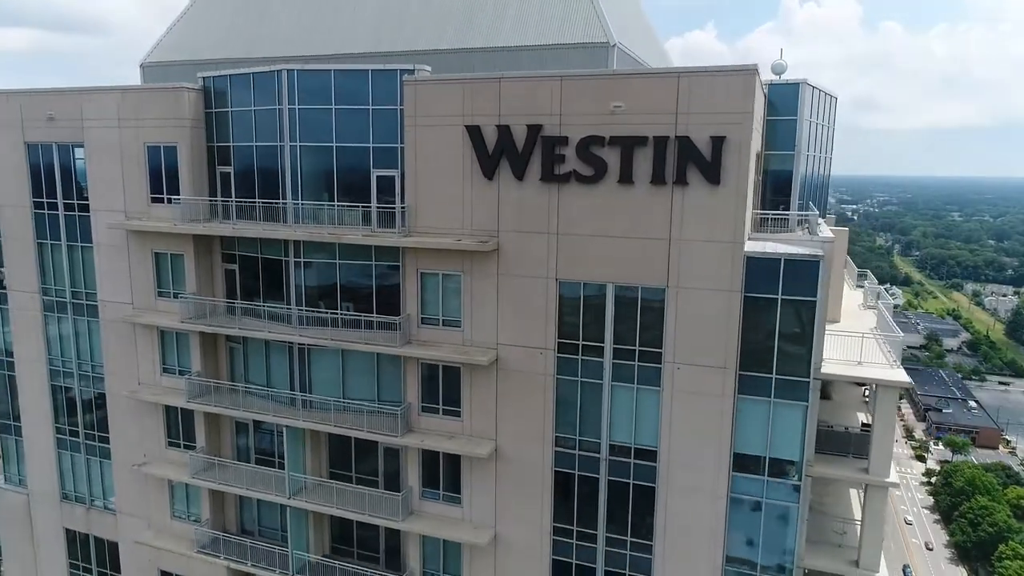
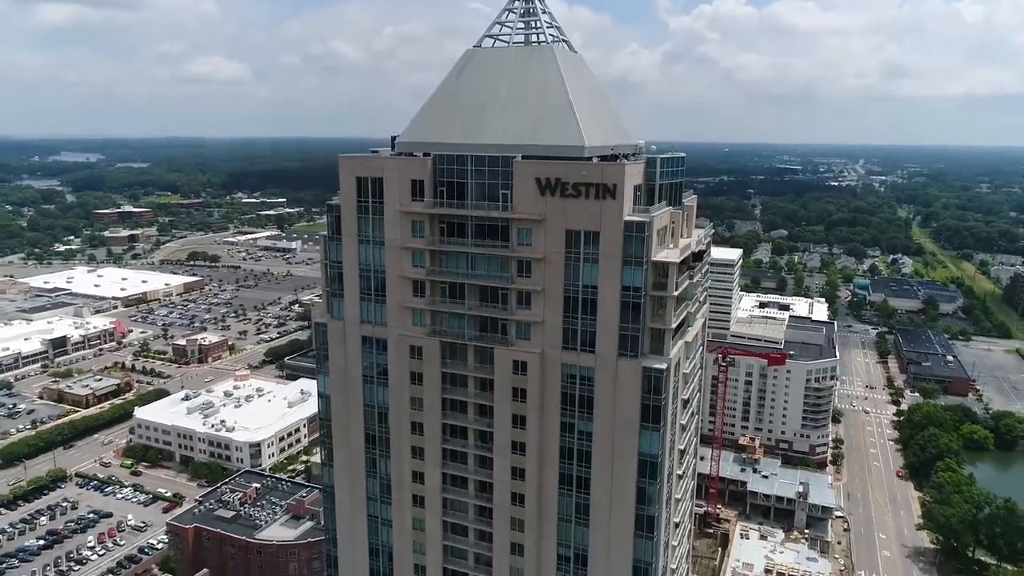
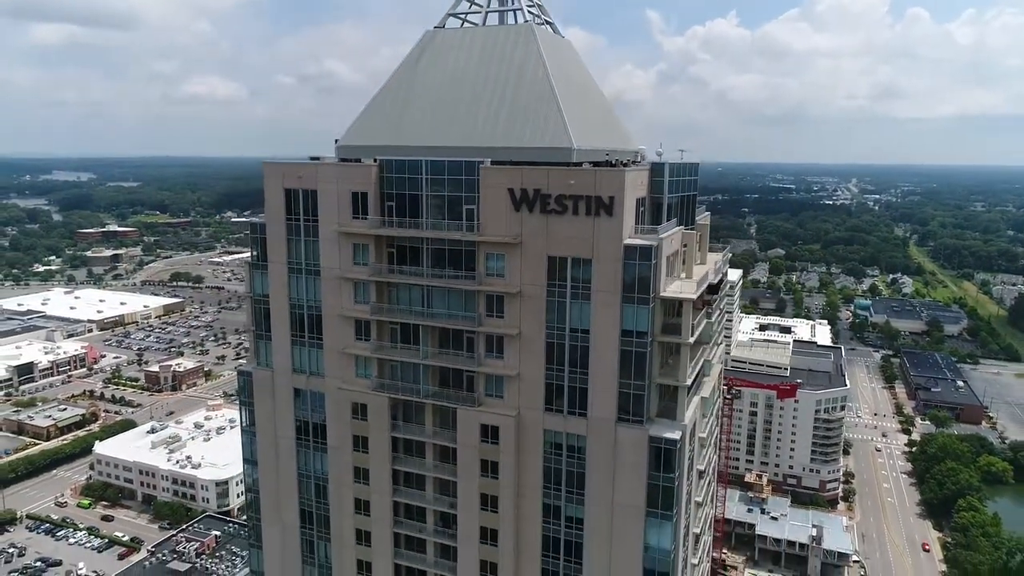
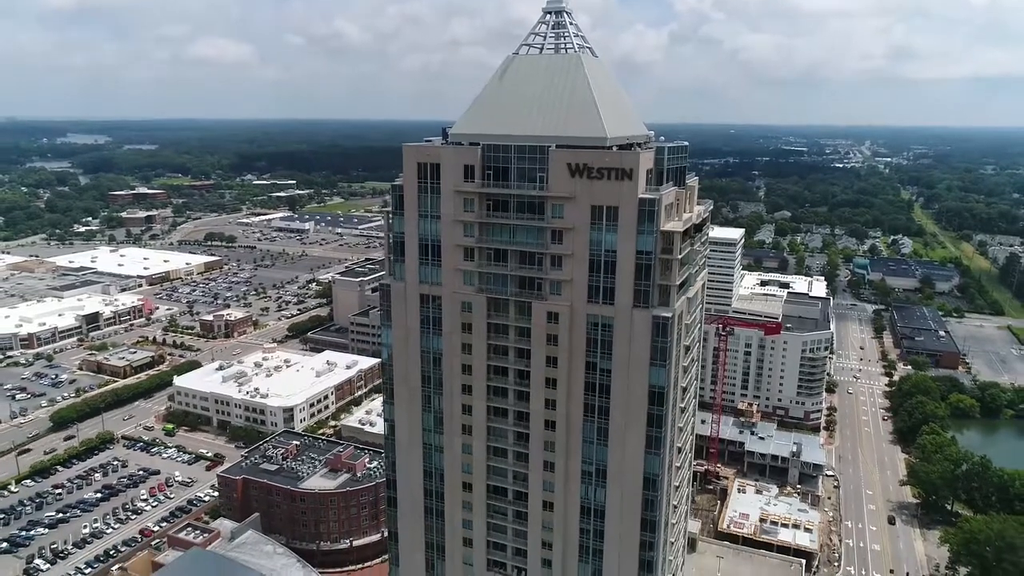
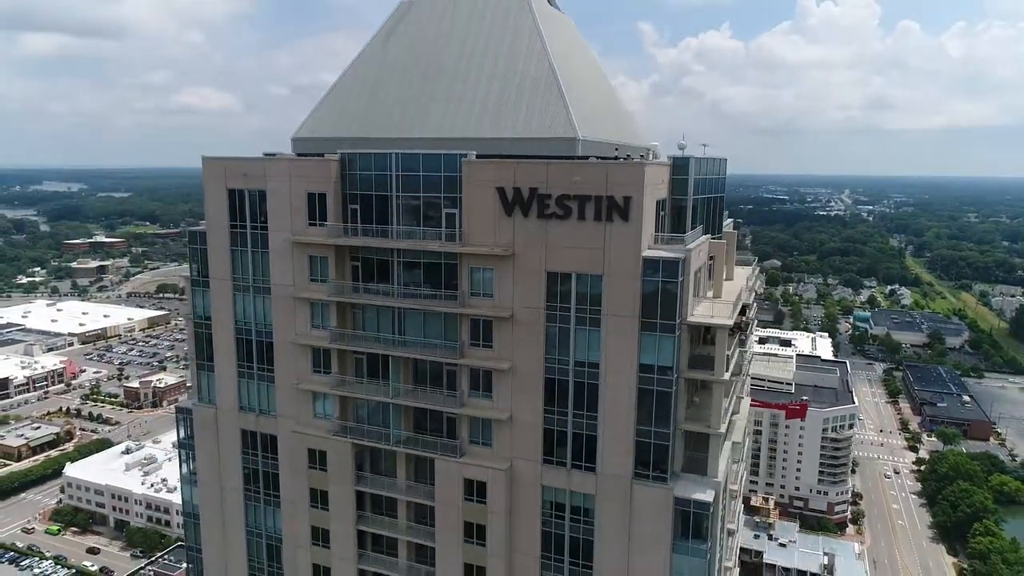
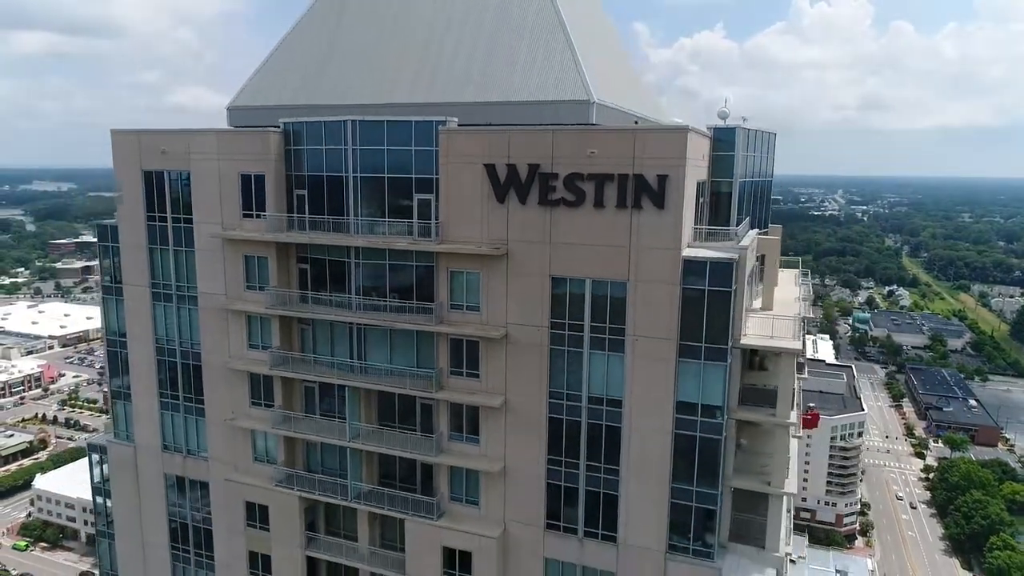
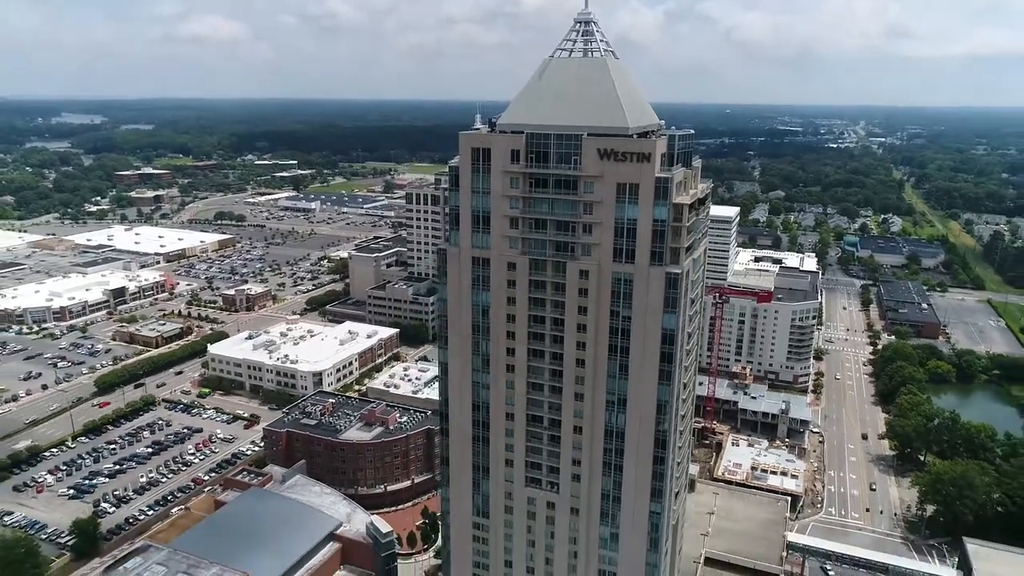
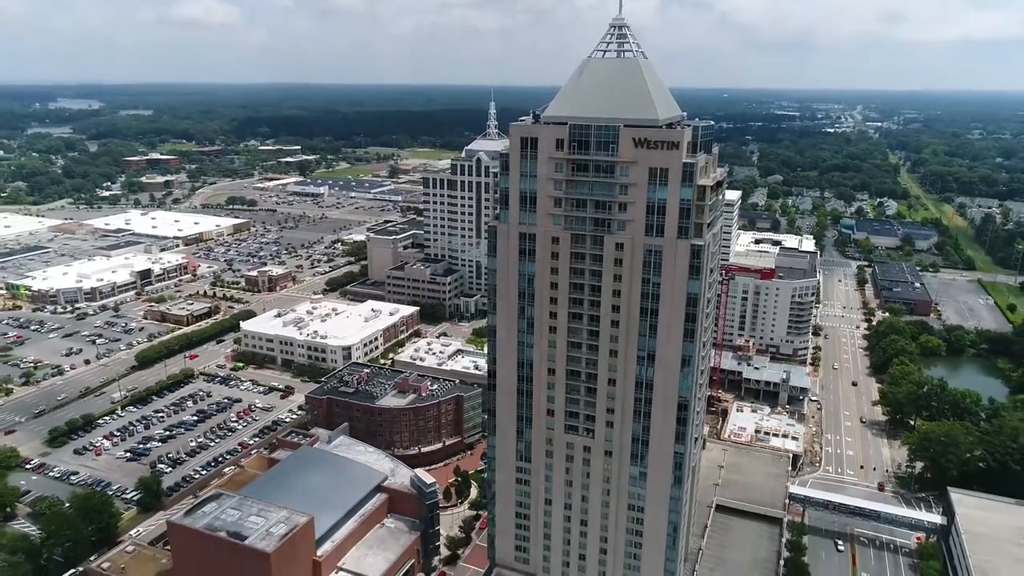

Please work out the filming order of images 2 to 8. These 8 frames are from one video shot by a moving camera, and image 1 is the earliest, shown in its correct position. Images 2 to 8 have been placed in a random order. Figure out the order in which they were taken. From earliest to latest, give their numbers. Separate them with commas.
6, 5, 3, 2, 4, 7, 8
